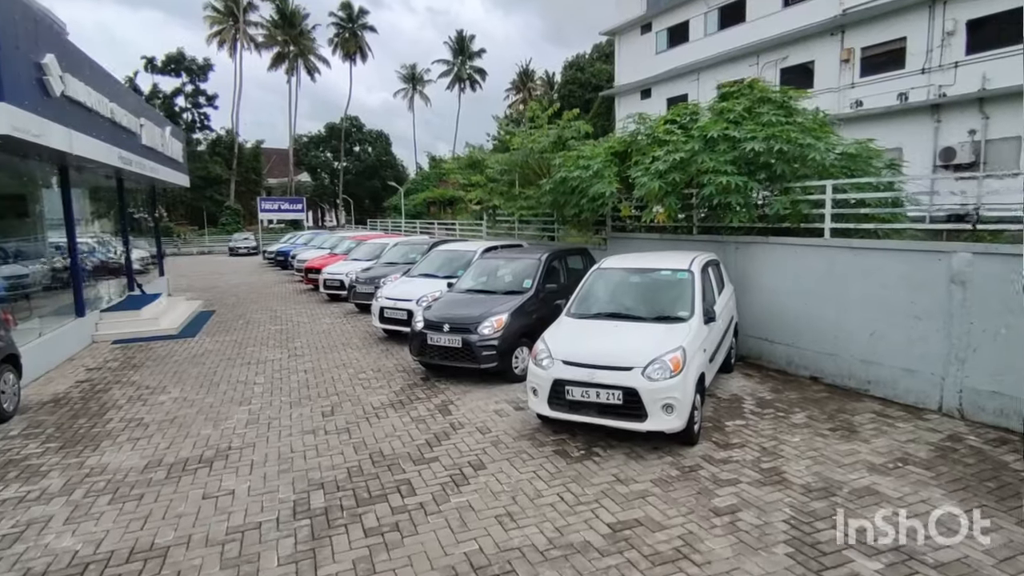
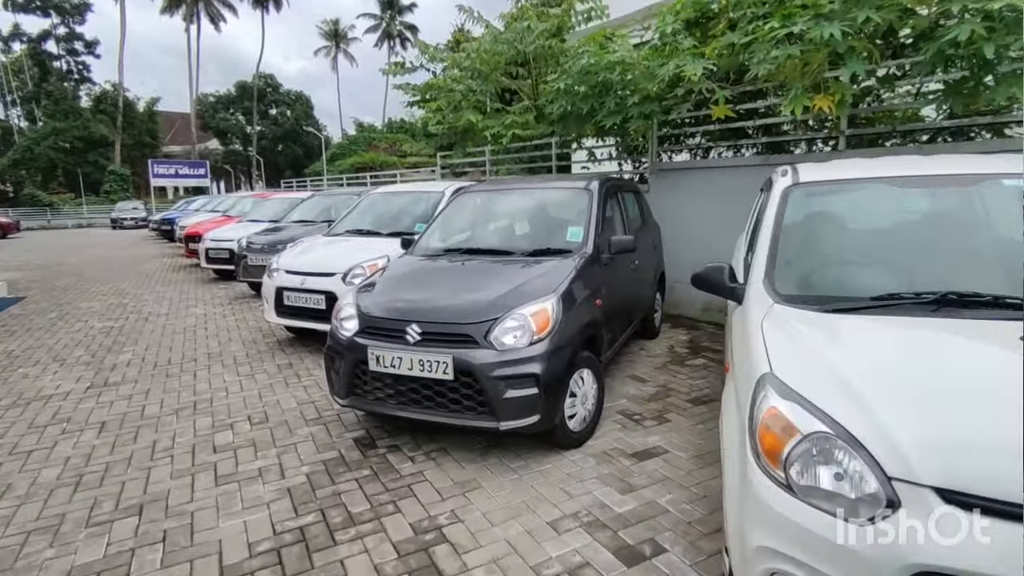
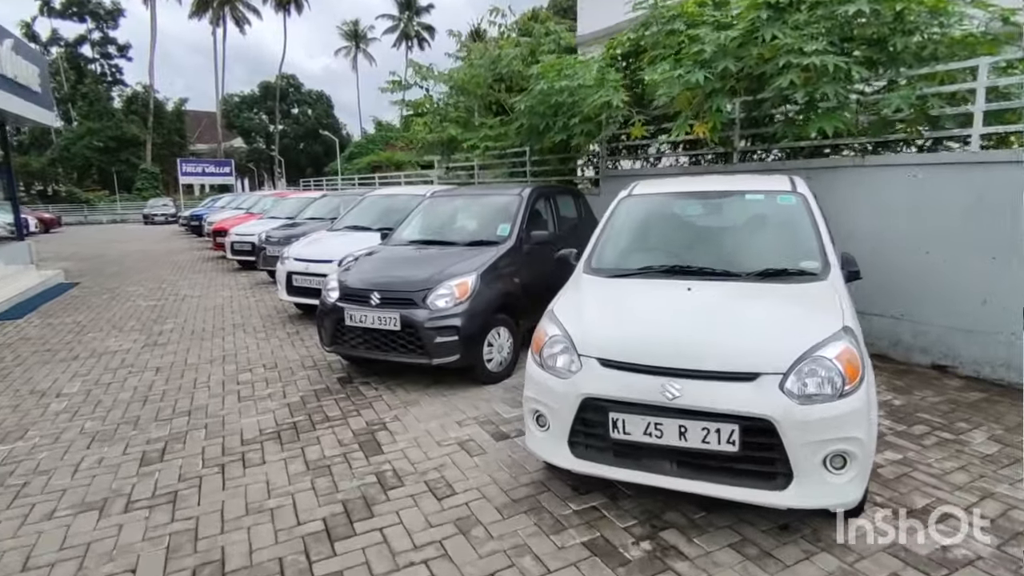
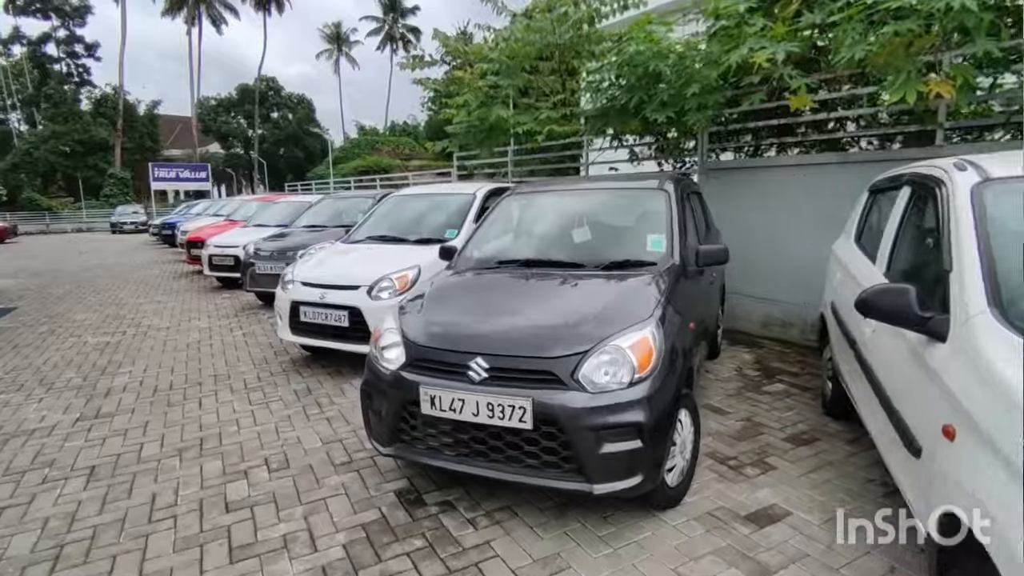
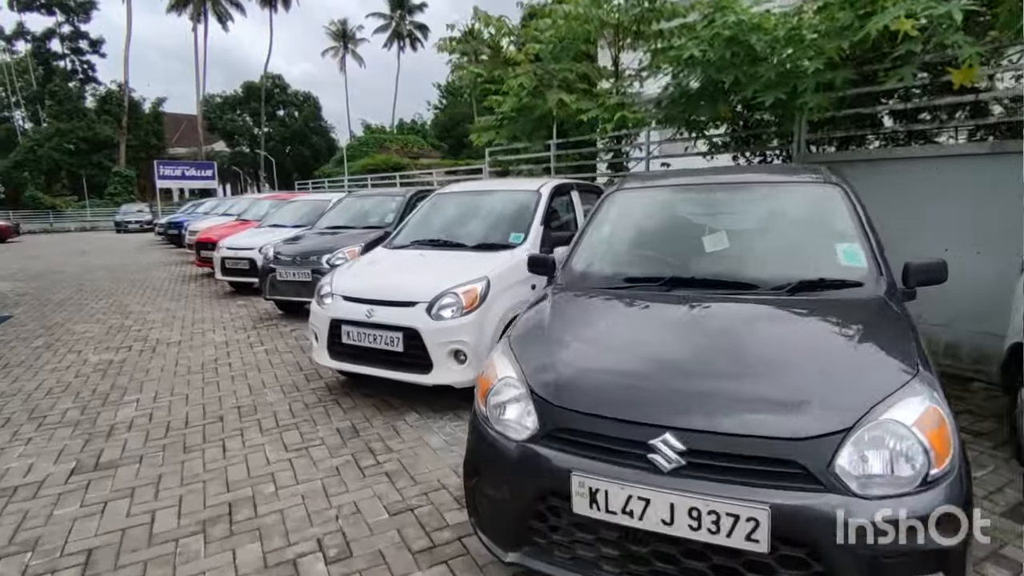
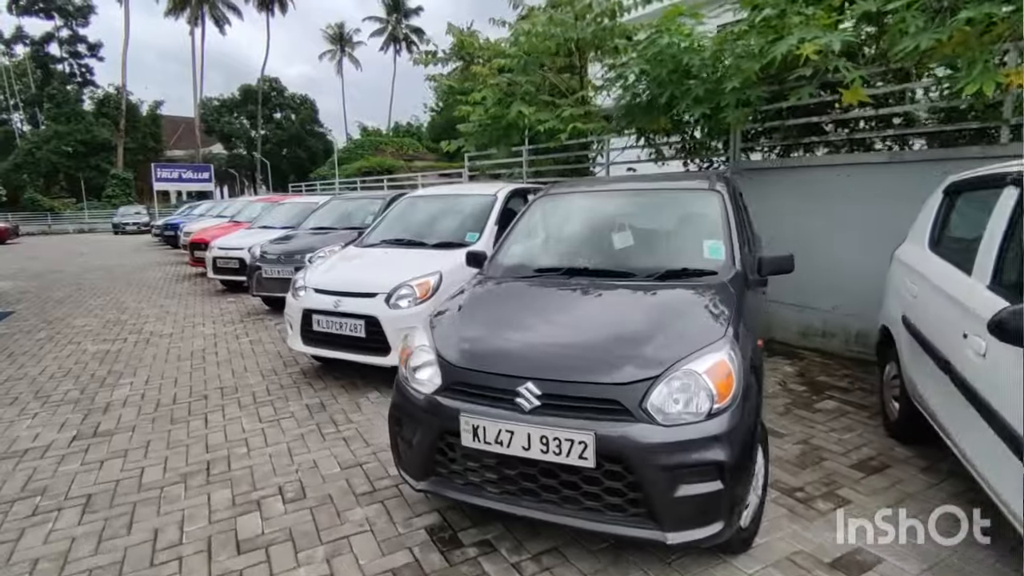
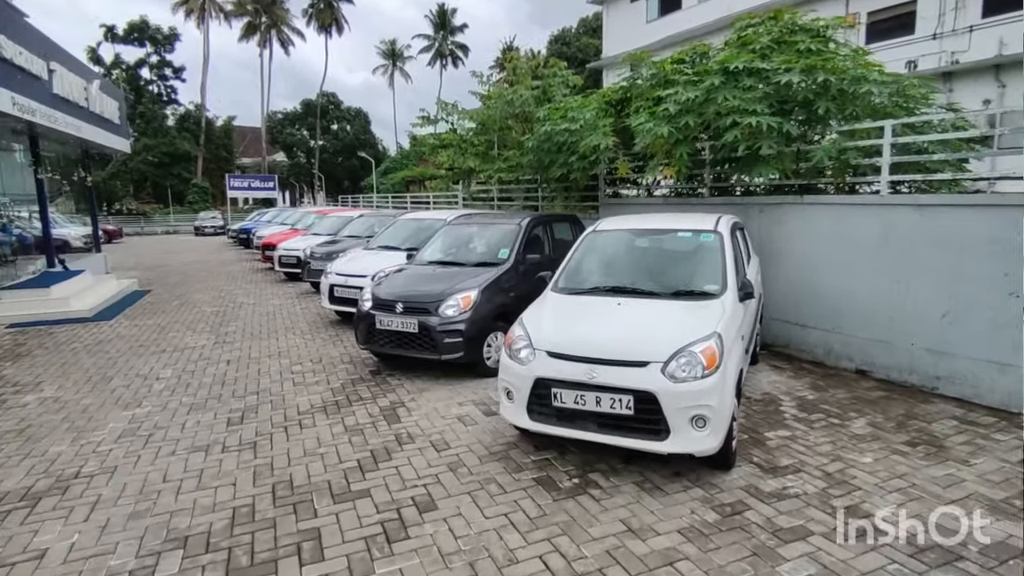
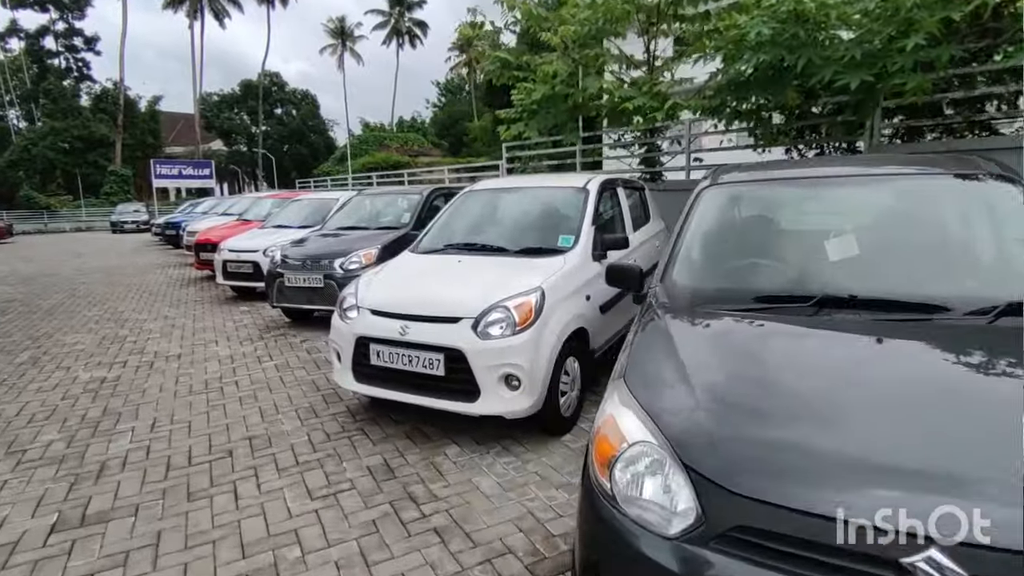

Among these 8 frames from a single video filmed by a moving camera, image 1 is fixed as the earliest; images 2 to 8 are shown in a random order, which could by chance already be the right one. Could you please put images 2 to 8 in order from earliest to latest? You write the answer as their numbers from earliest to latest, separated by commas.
7, 3, 2, 4, 6, 5, 8
